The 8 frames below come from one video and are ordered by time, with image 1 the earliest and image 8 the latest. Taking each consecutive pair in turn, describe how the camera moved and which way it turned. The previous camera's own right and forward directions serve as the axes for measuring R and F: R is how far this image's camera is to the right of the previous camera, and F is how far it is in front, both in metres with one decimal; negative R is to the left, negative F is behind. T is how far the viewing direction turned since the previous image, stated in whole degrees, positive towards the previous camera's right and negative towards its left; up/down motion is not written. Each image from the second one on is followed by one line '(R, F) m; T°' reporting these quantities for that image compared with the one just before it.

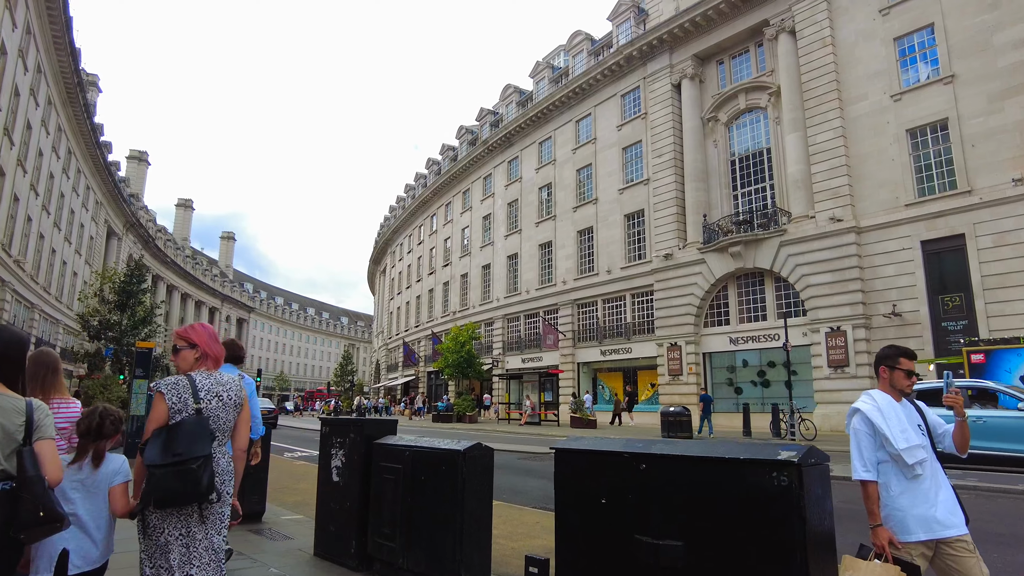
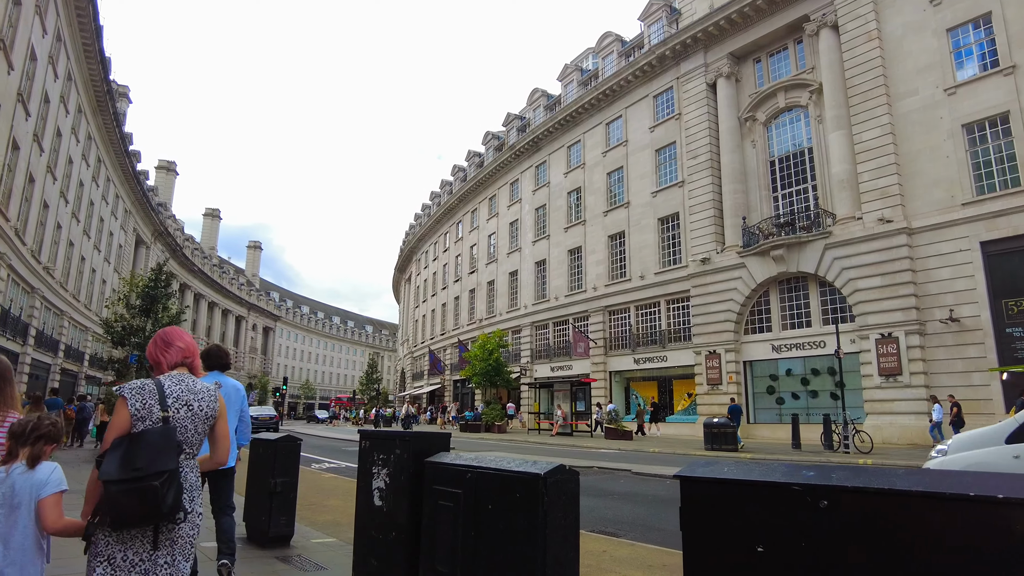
(-0.3, +0.8) m; -2°
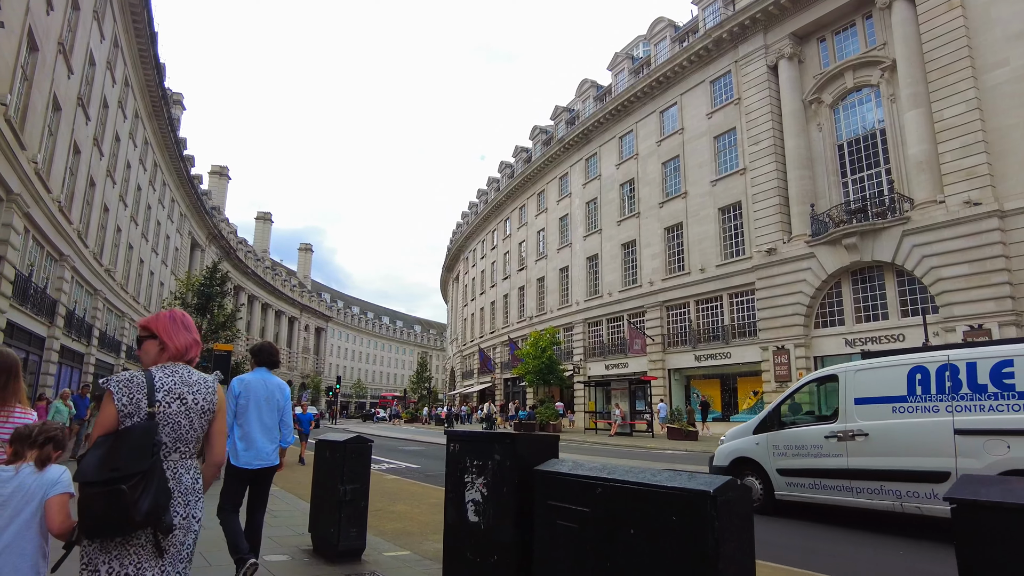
(-0.4, +0.7) m; -4°
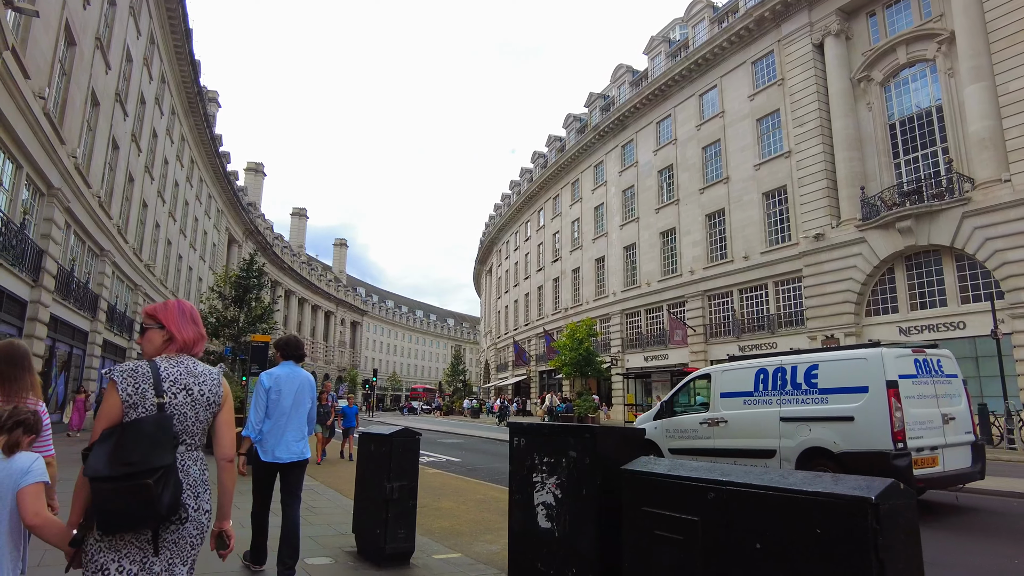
(-0.2, +0.5) m; -3°
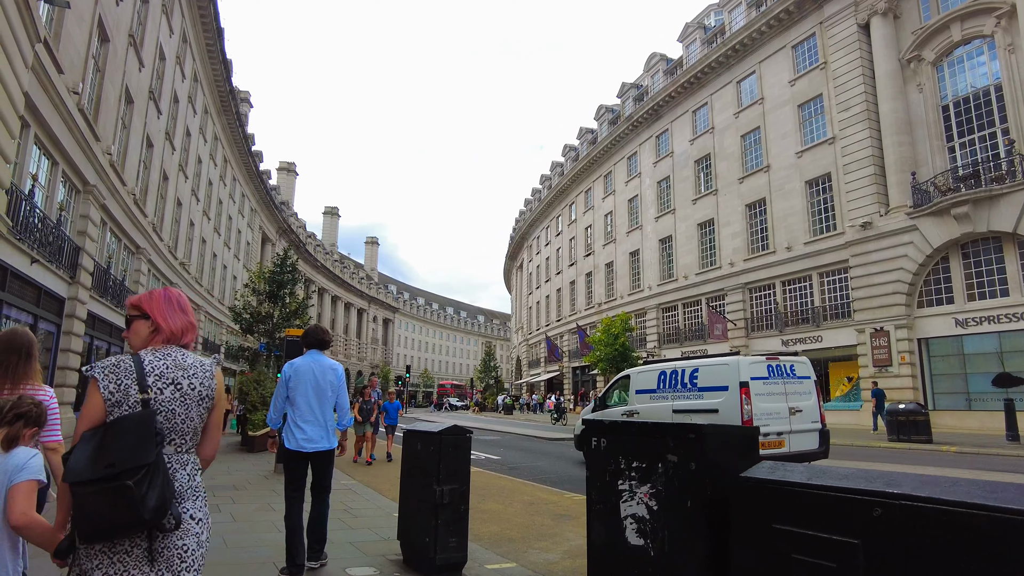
(-0.2, +0.5) m; -3°
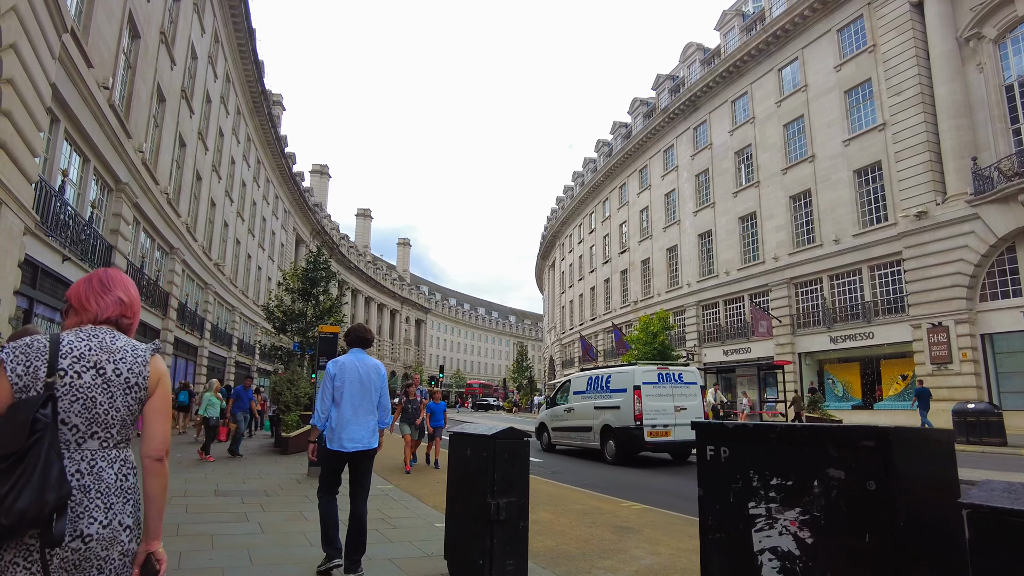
(-0.2, +0.6) m; -3°
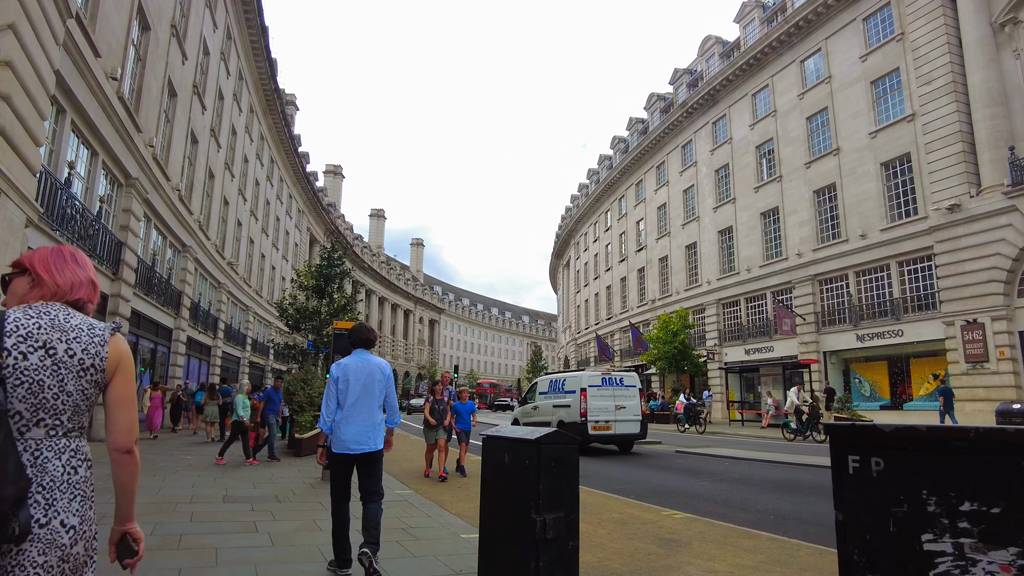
(-0.2, +0.5) m; -1°
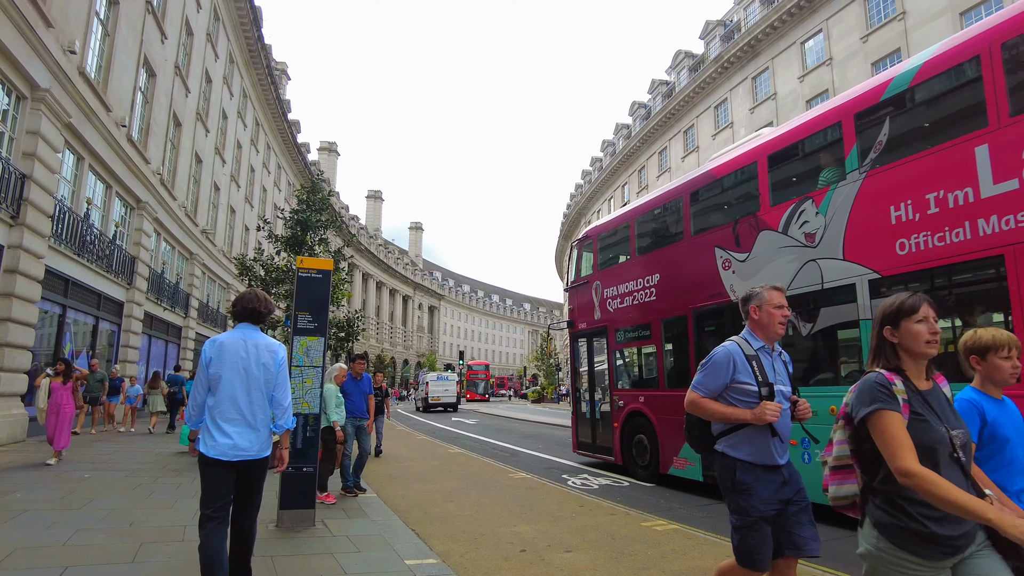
(-0.8, +3.9) m; 0°
